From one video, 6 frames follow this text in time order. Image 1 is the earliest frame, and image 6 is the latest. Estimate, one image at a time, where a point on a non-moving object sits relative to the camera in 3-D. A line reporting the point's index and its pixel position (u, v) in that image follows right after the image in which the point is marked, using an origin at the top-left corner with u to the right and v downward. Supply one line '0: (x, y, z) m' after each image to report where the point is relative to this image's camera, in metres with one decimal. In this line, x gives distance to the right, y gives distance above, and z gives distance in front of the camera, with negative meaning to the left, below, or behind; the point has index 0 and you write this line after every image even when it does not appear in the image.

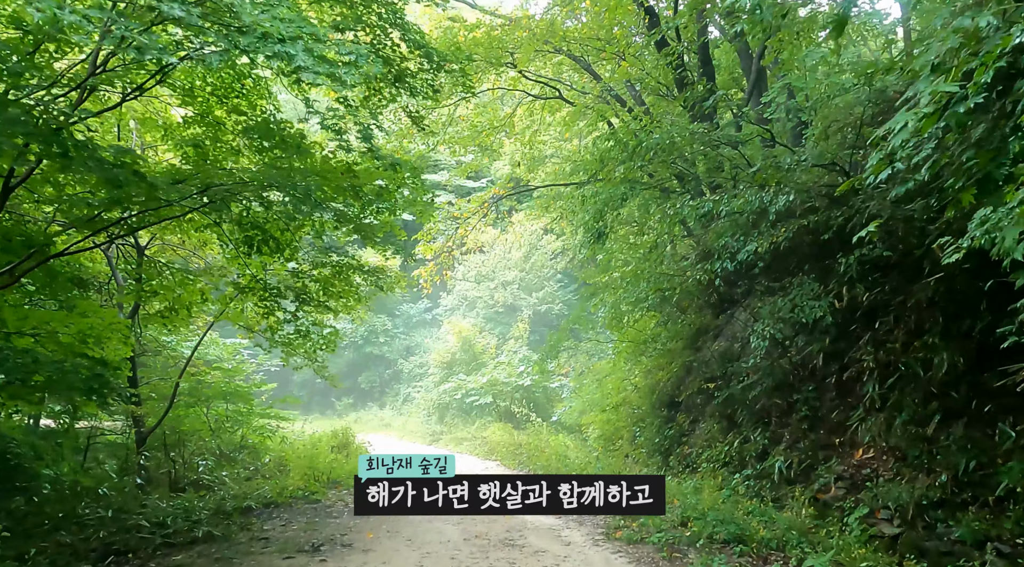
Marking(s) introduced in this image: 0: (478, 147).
0: (-0.7, +2.9, +16.6) m
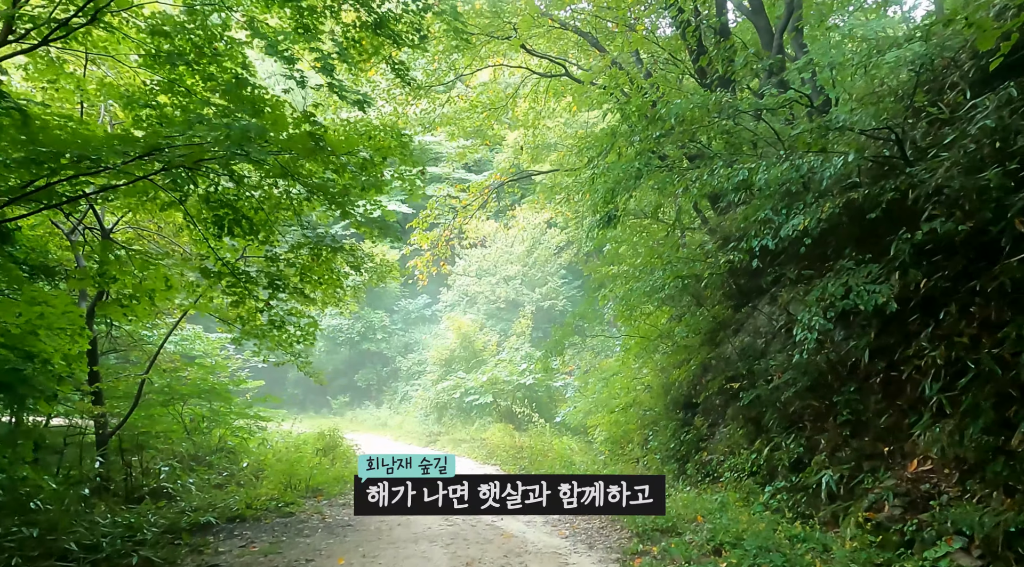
0: (-0.7, +3.1, +15.5) m
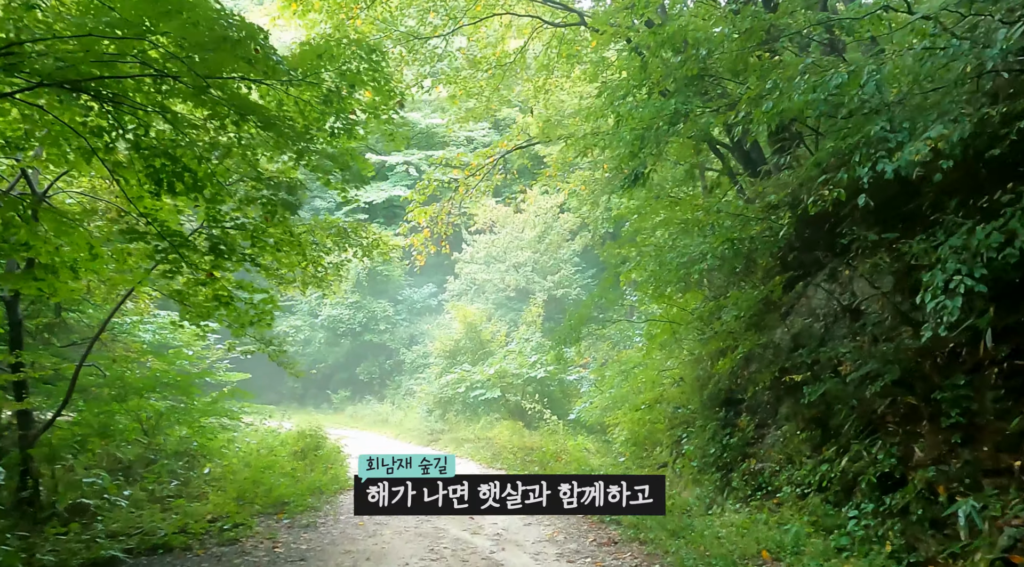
0: (-0.5, +3.4, +13.7) m
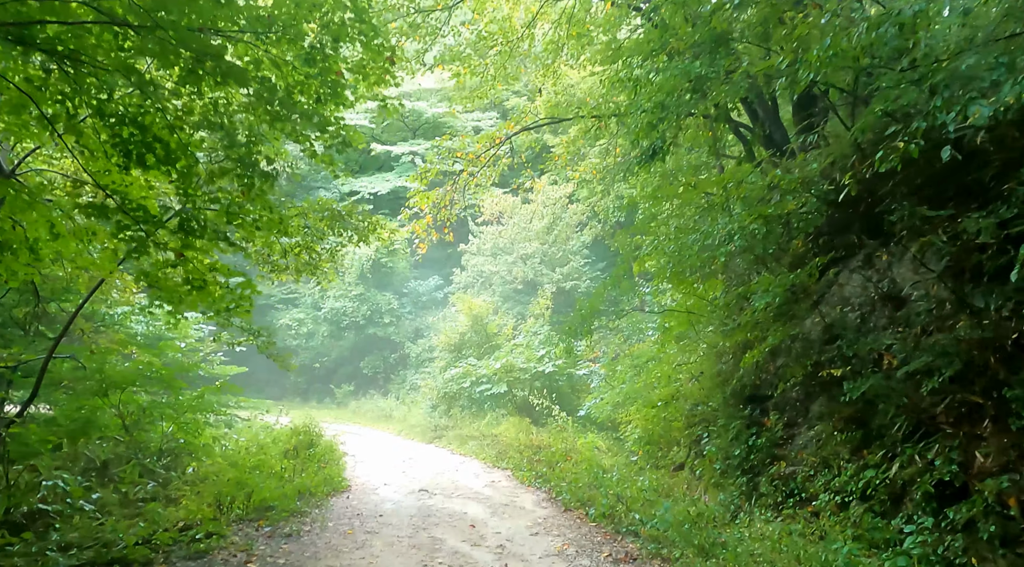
0: (-0.4, +3.6, +13.0) m
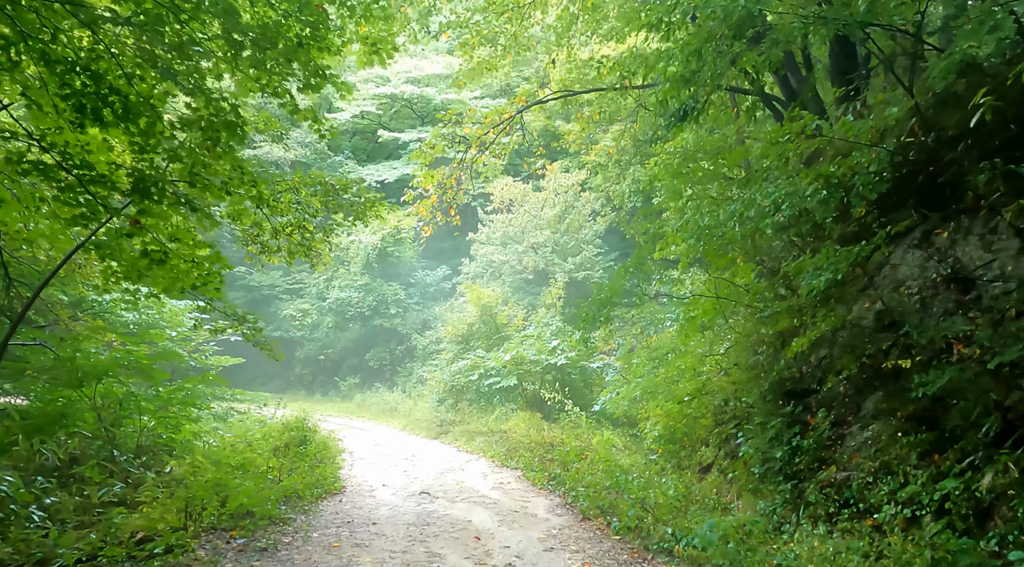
0: (-0.2, +3.8, +12.1) m
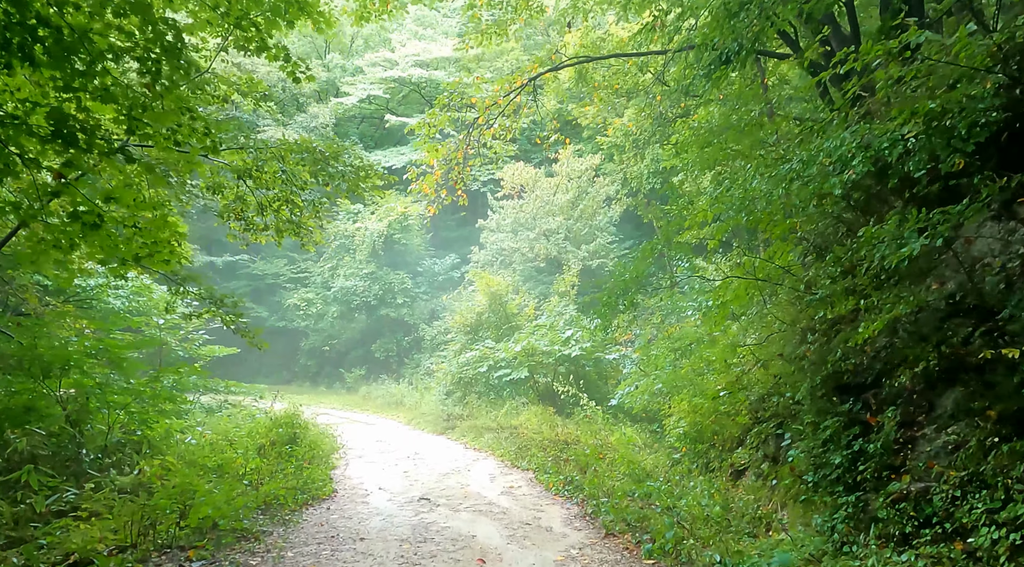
0: (-0.1, +4.1, +11.0) m
